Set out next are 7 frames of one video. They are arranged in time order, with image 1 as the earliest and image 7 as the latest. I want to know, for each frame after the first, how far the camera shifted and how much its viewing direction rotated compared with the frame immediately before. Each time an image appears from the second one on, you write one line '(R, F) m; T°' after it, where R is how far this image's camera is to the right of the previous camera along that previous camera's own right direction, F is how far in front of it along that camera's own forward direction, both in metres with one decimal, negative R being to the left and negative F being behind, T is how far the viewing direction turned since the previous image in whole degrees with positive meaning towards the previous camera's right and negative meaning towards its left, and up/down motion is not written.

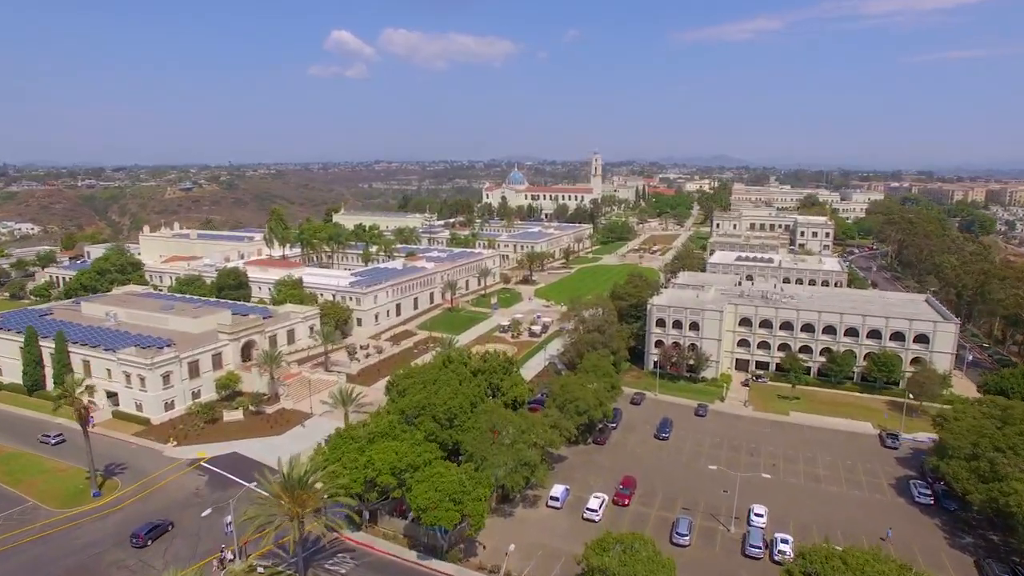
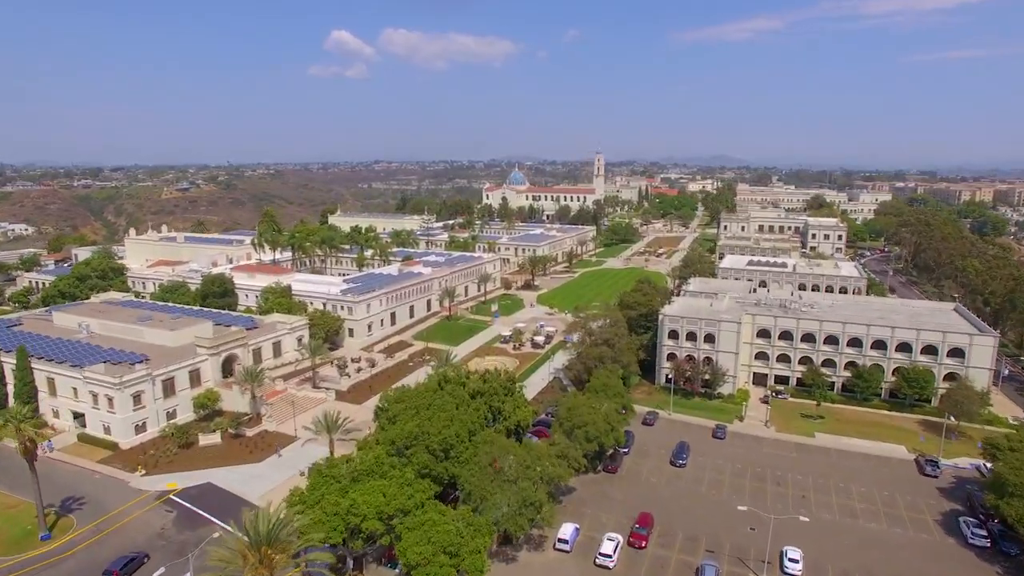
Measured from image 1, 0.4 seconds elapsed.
(-0.1, +4.7) m; 0°
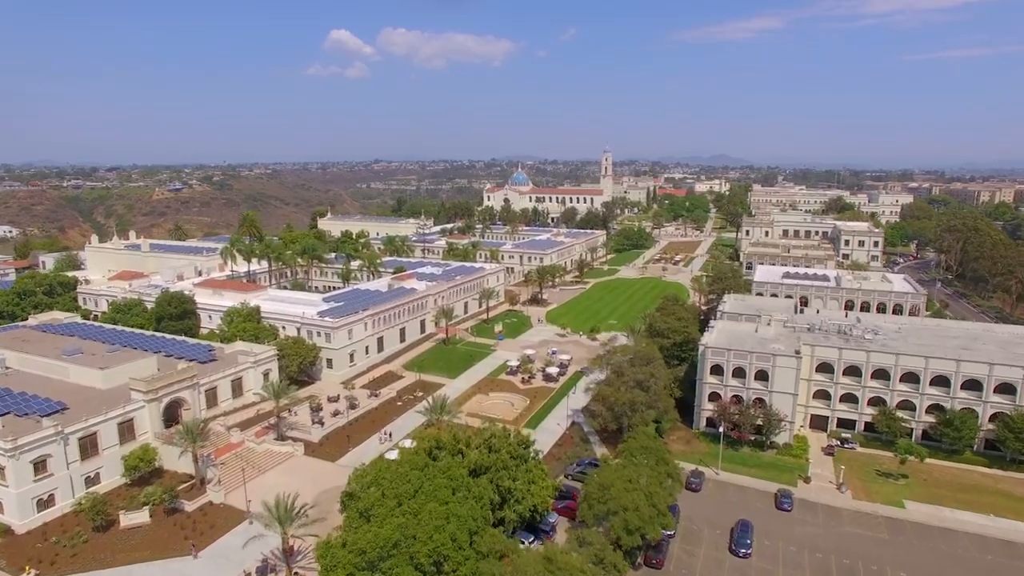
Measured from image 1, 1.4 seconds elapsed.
(-0.4, +11.5) m; 0°
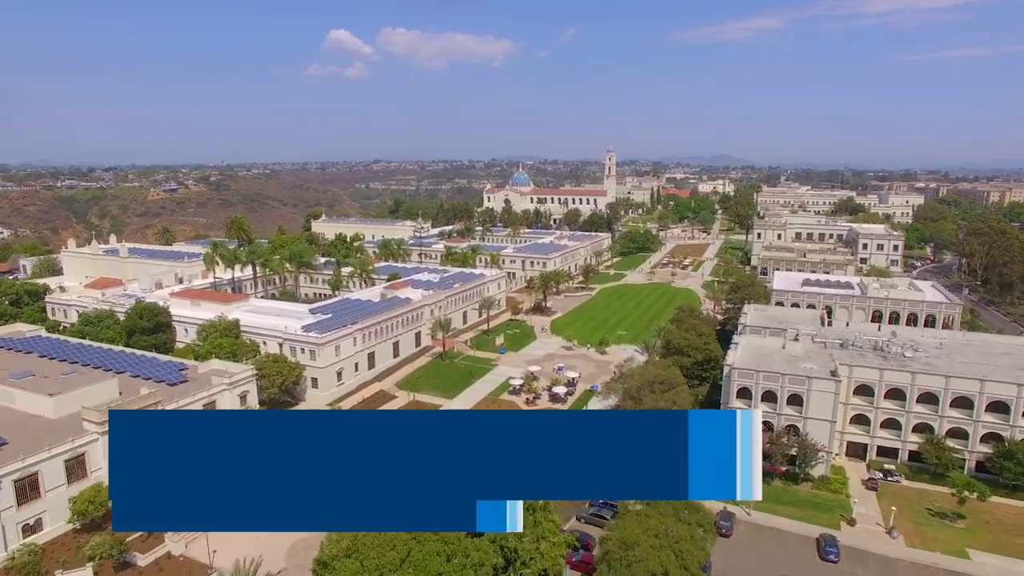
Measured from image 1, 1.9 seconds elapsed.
(-0.2, +5.7) m; 0°
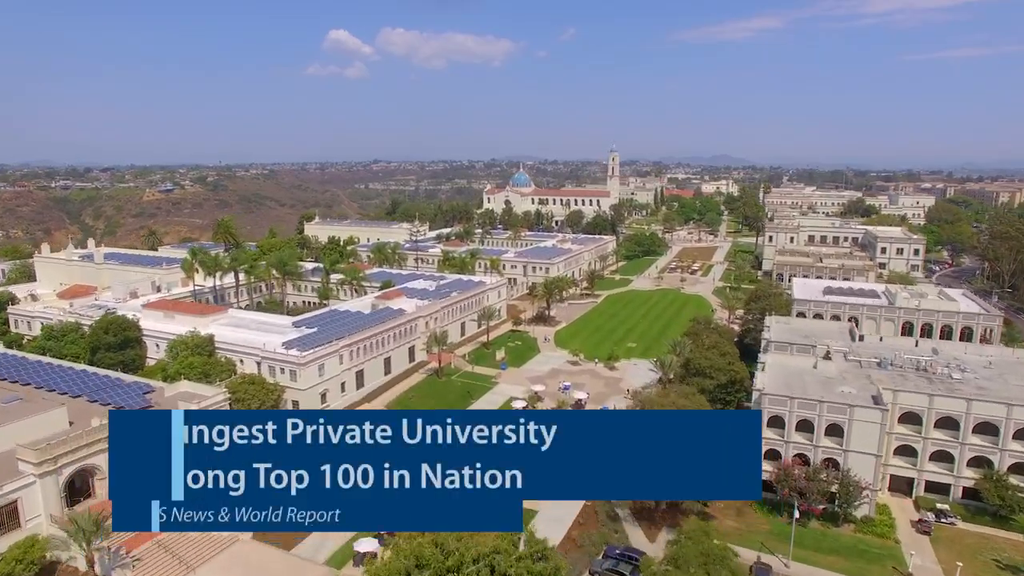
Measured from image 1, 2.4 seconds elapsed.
(-0.1, +5.5) m; 0°
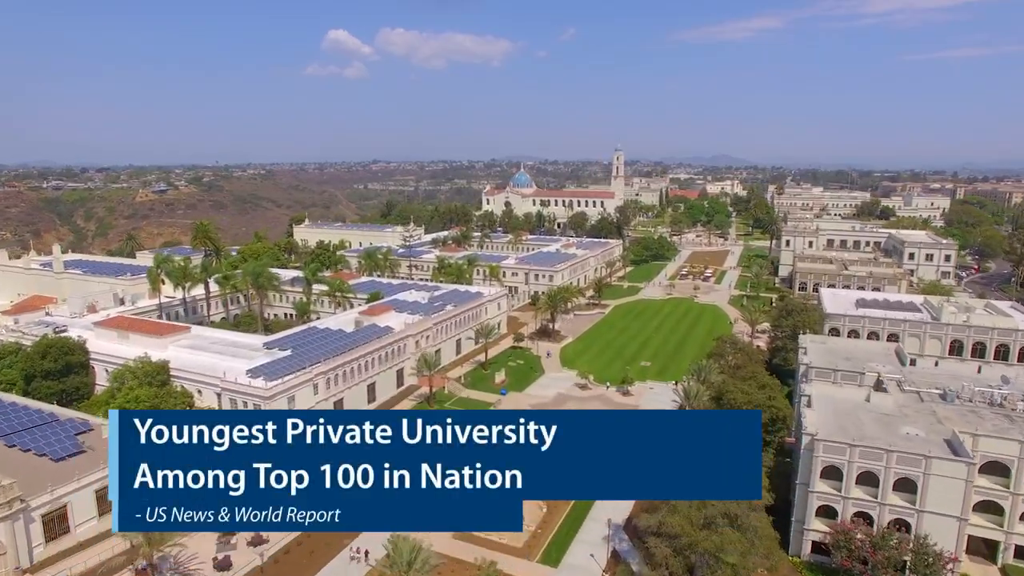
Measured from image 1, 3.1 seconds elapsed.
(-0.1, +7.5) m; 0°
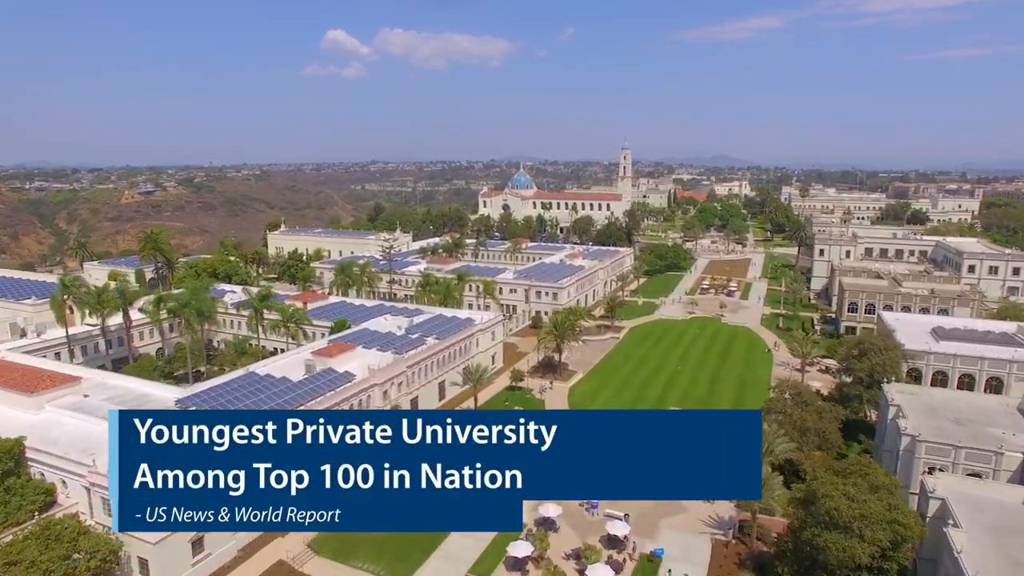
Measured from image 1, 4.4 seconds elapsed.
(+0.1, +13.8) m; 0°
